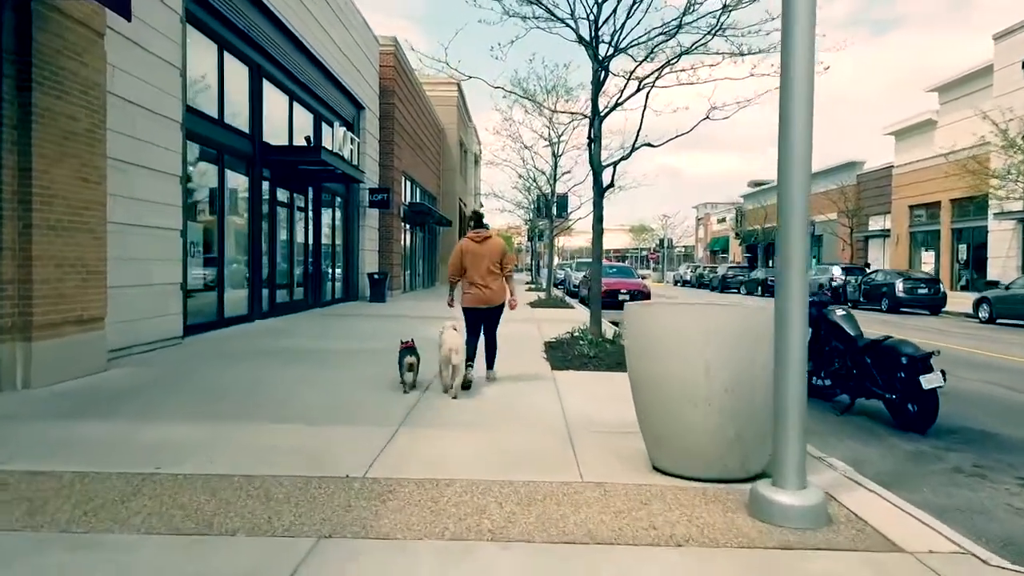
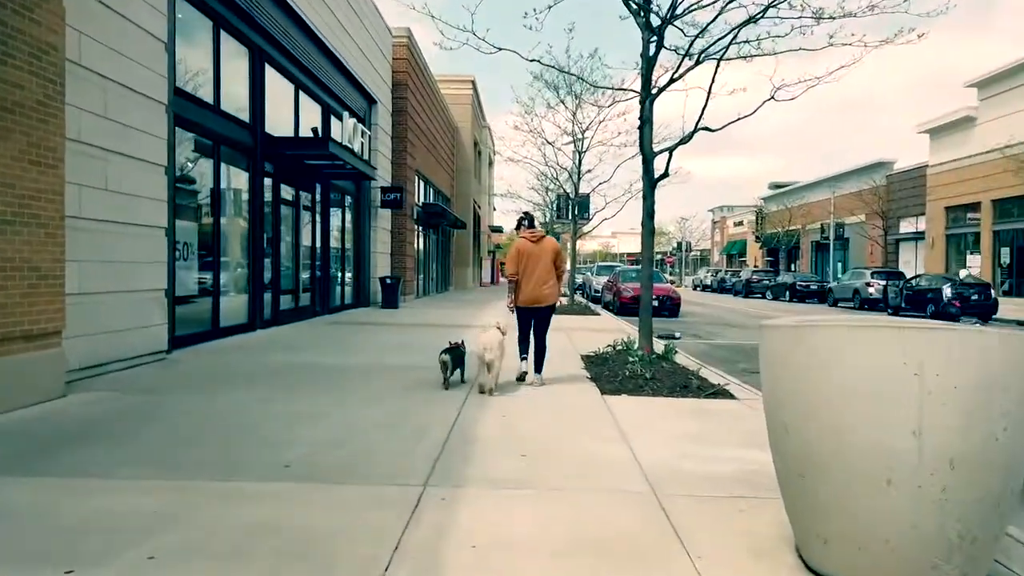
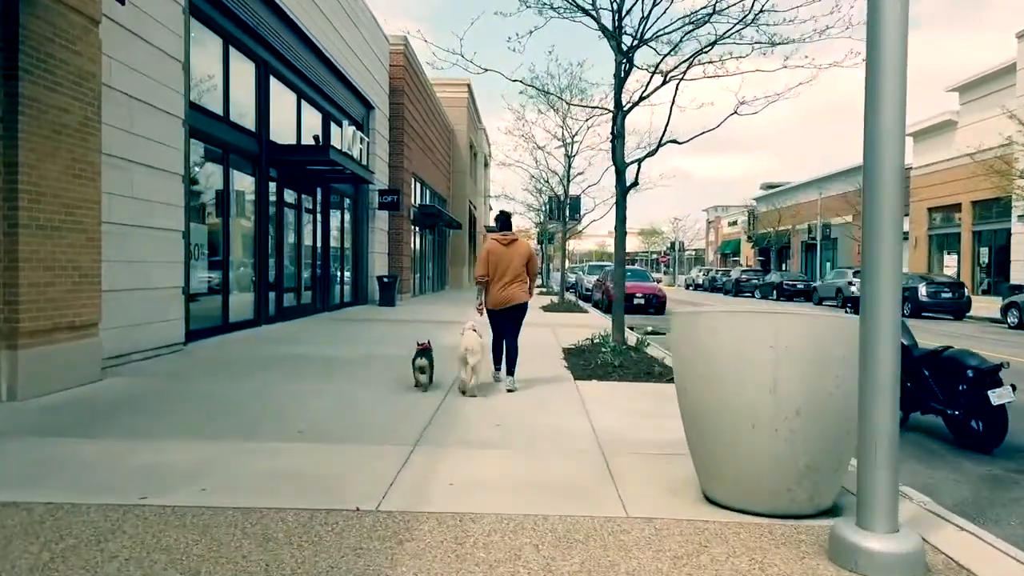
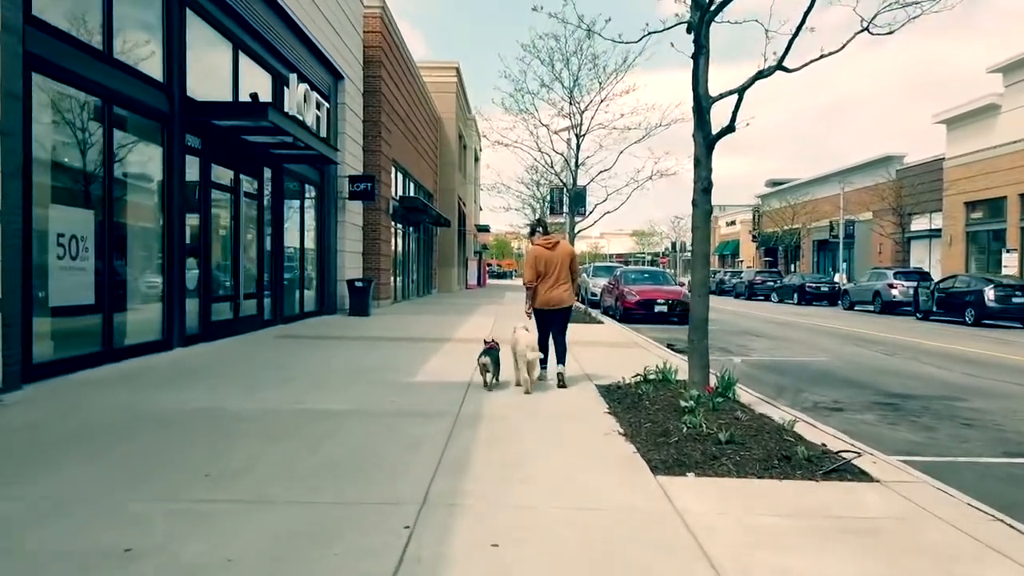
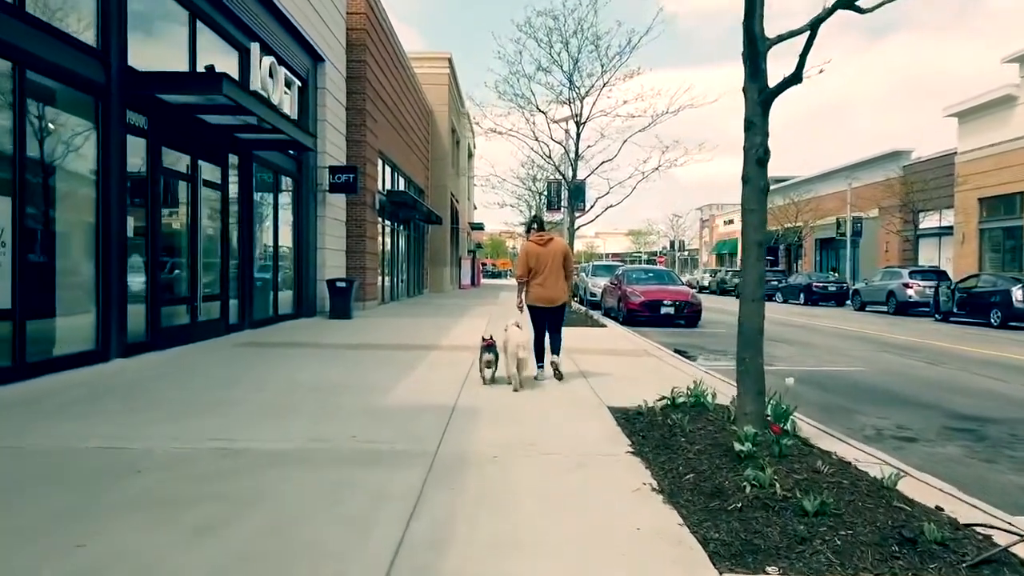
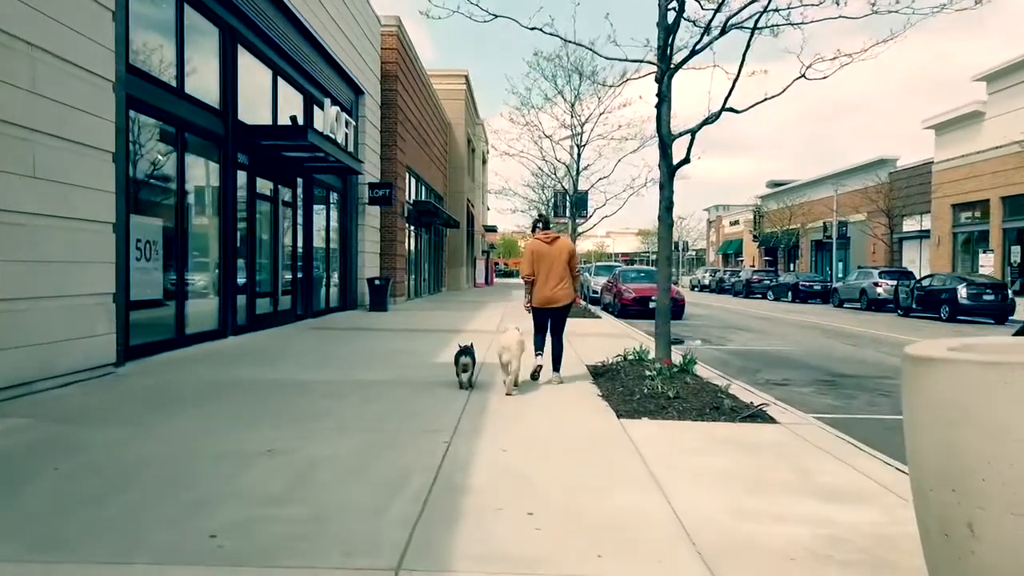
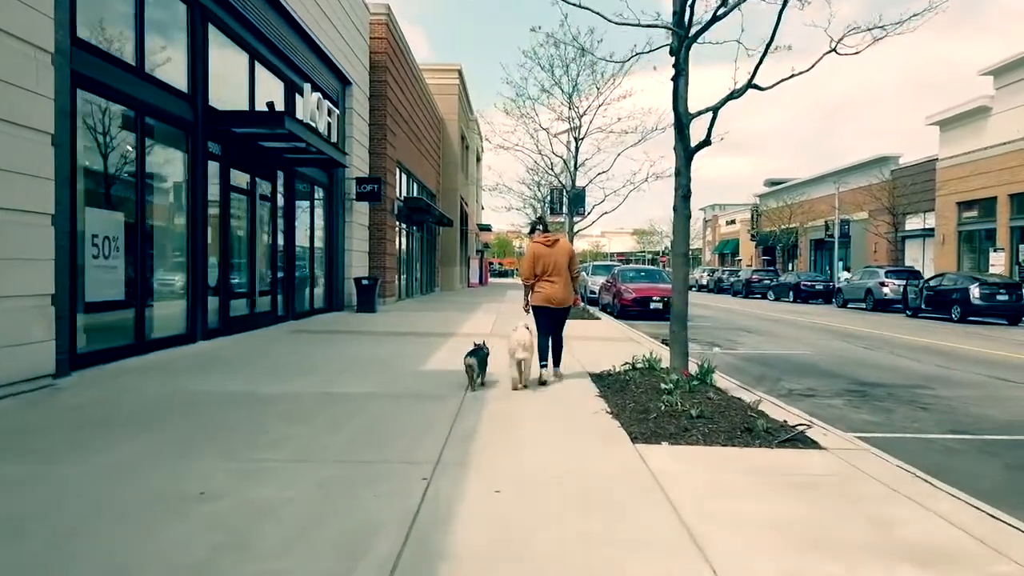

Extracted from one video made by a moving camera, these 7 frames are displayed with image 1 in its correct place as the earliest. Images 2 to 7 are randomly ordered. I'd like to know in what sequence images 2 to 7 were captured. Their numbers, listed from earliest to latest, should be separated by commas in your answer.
3, 2, 6, 7, 4, 5
